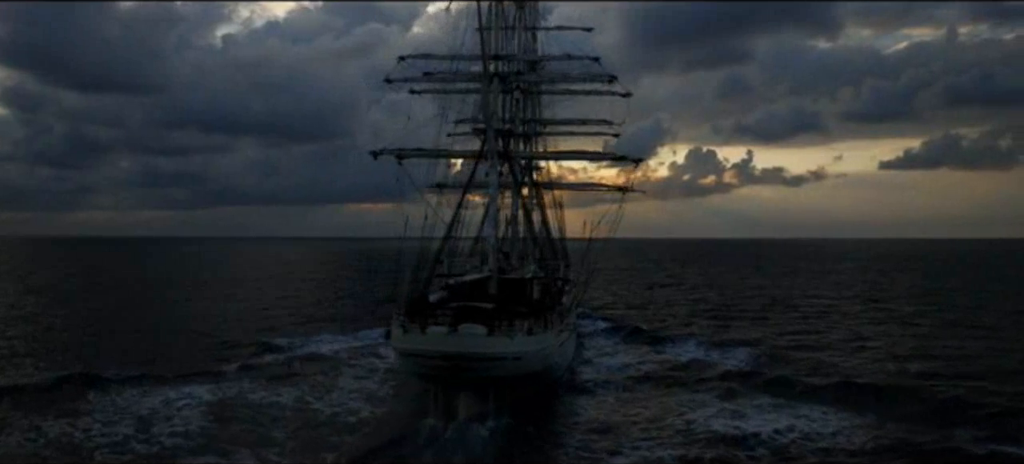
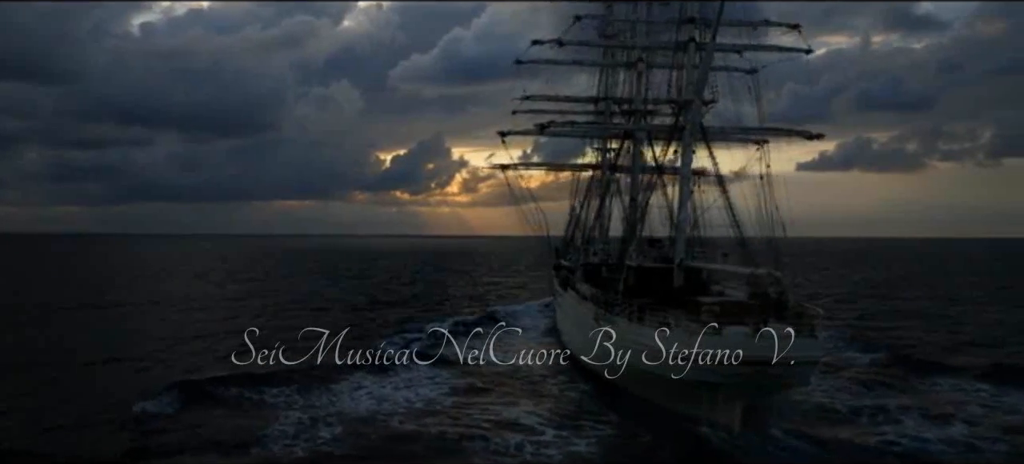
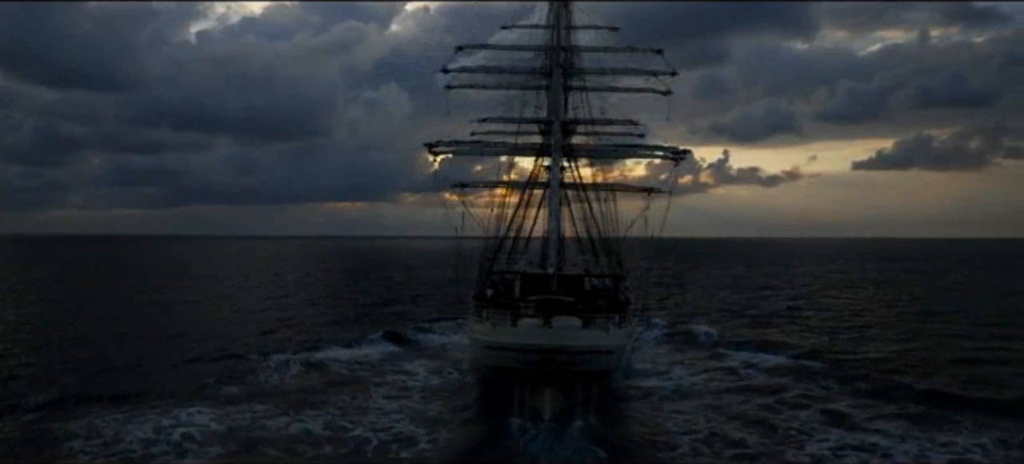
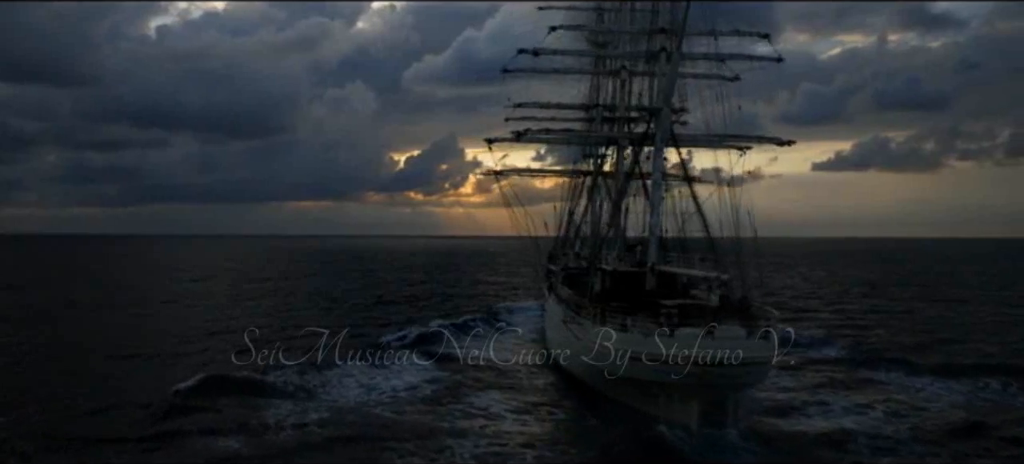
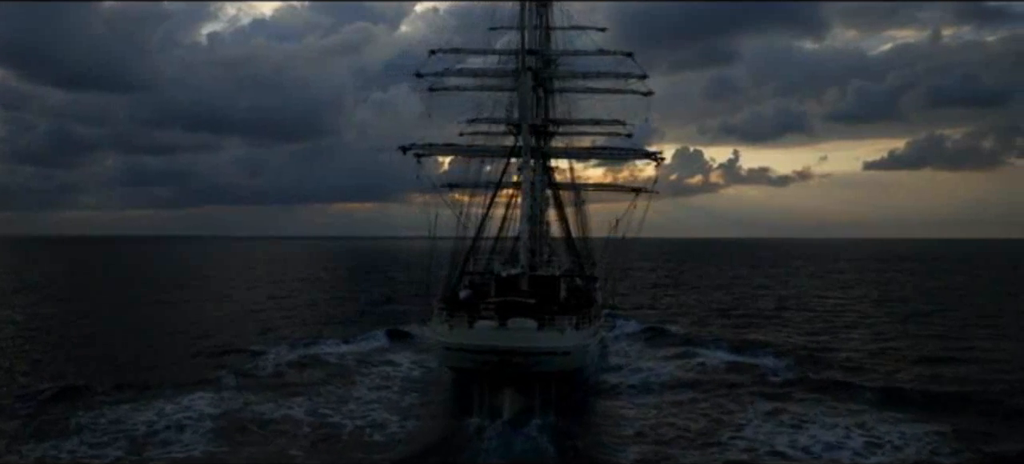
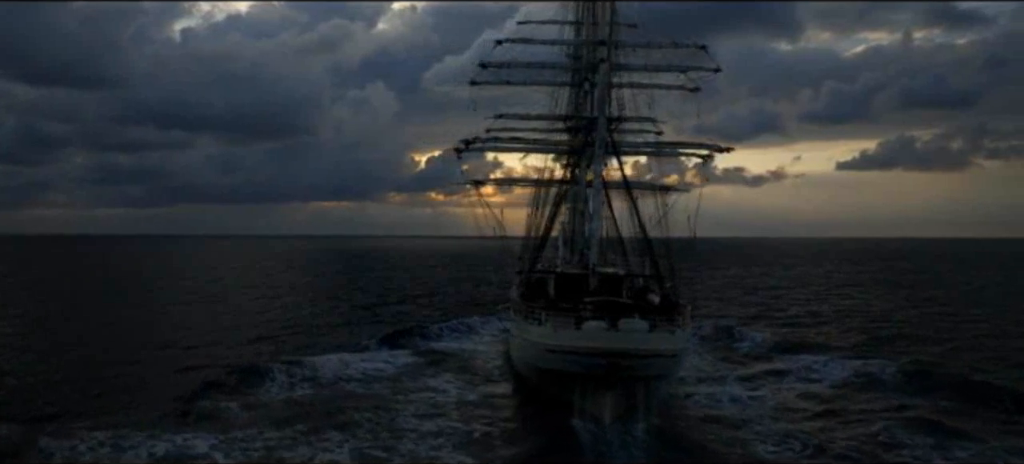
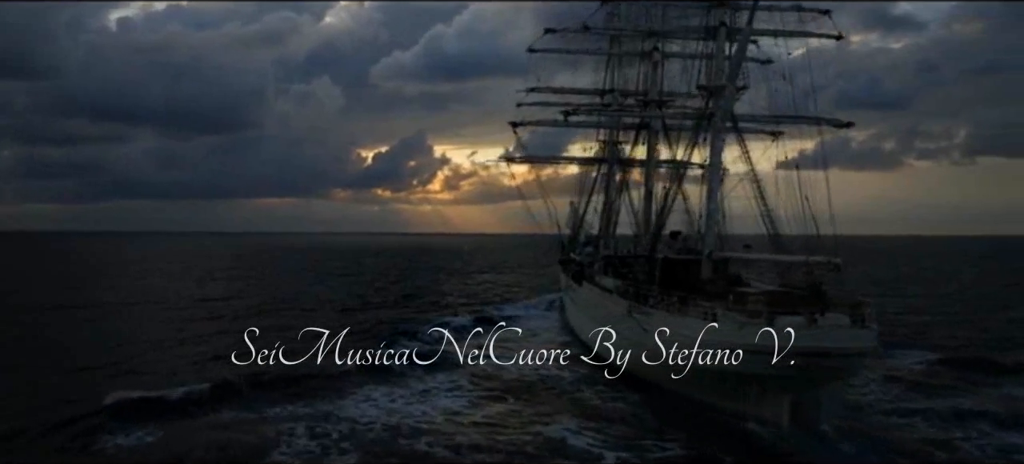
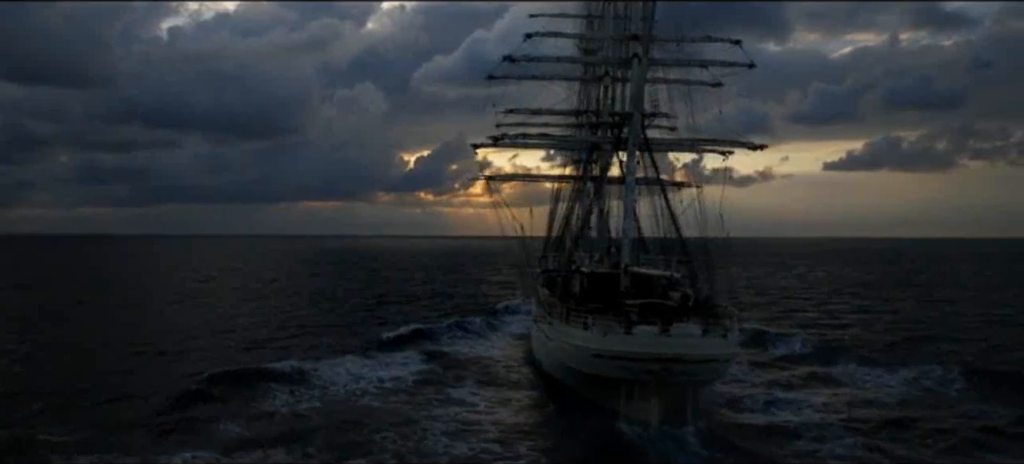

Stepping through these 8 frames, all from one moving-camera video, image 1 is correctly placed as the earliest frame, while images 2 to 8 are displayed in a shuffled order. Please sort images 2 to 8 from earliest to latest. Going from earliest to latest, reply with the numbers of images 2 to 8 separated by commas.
5, 3, 6, 8, 4, 2, 7
